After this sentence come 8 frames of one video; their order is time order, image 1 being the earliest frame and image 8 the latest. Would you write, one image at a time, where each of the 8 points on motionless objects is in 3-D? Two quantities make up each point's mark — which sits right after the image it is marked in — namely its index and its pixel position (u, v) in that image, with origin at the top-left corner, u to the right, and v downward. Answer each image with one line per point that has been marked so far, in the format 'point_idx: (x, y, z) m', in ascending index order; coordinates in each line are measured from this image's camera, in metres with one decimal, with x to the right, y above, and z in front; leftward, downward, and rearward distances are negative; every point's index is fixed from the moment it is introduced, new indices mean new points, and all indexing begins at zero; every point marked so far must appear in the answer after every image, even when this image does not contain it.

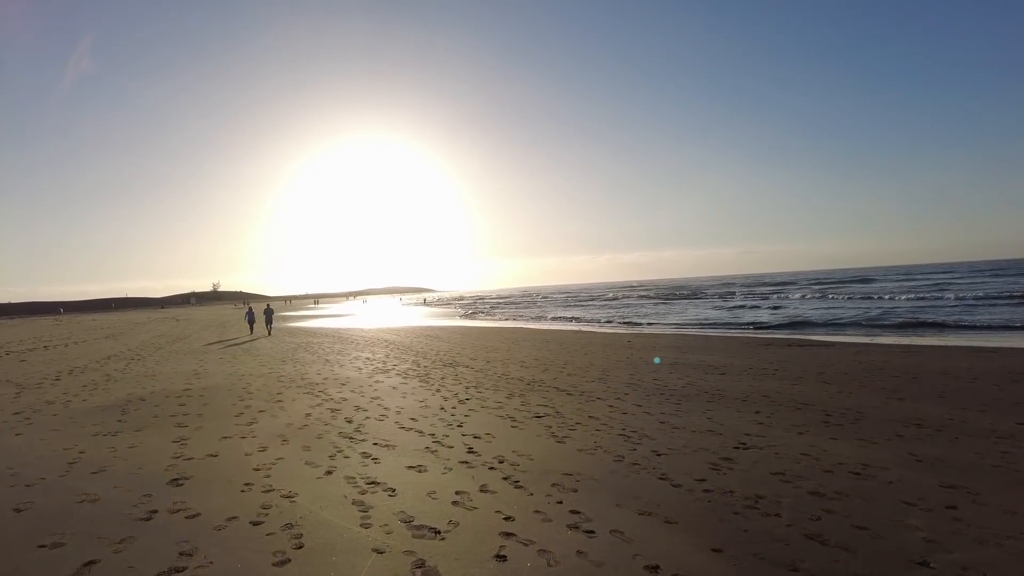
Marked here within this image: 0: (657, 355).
0: (+3.8, -1.8, +16.5) m
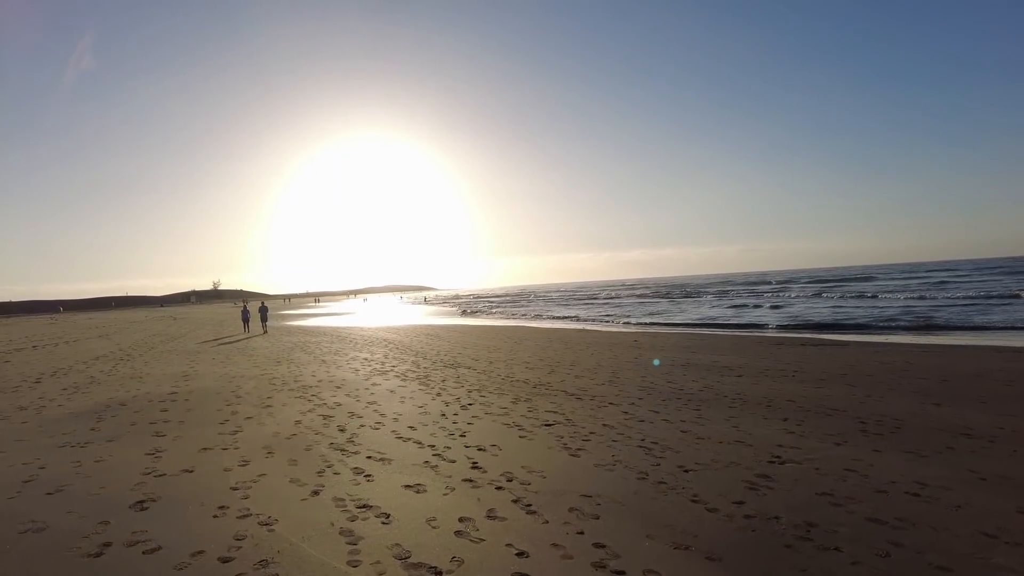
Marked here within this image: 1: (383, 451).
0: (+3.9, -1.7, +15.9) m
1: (-1.3, -1.6, +6.3) m
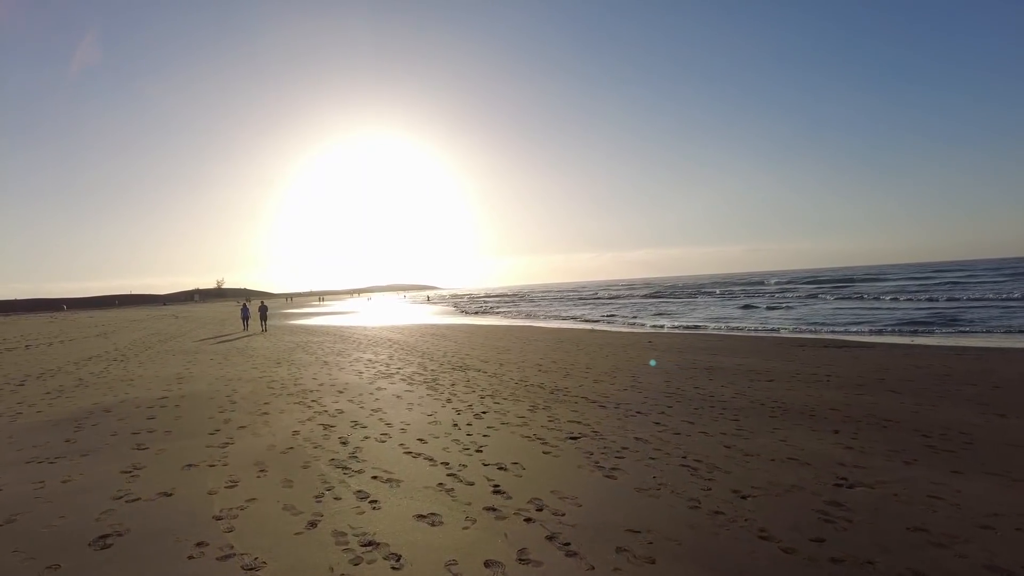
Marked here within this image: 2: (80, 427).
0: (+4.1, -1.7, +15.1) m
1: (-1.1, -1.6, +5.6) m
2: (-5.1, -1.6, +7.5) m
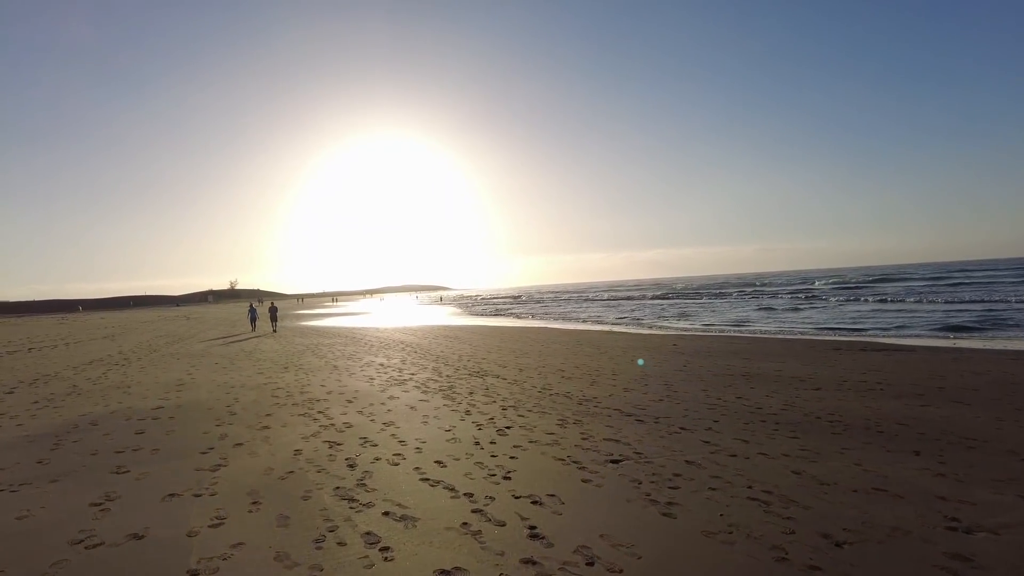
0: (+4.6, -1.7, +14.2) m
1: (-0.8, -1.6, +4.7) m
2: (-4.8, -1.6, +6.8) m
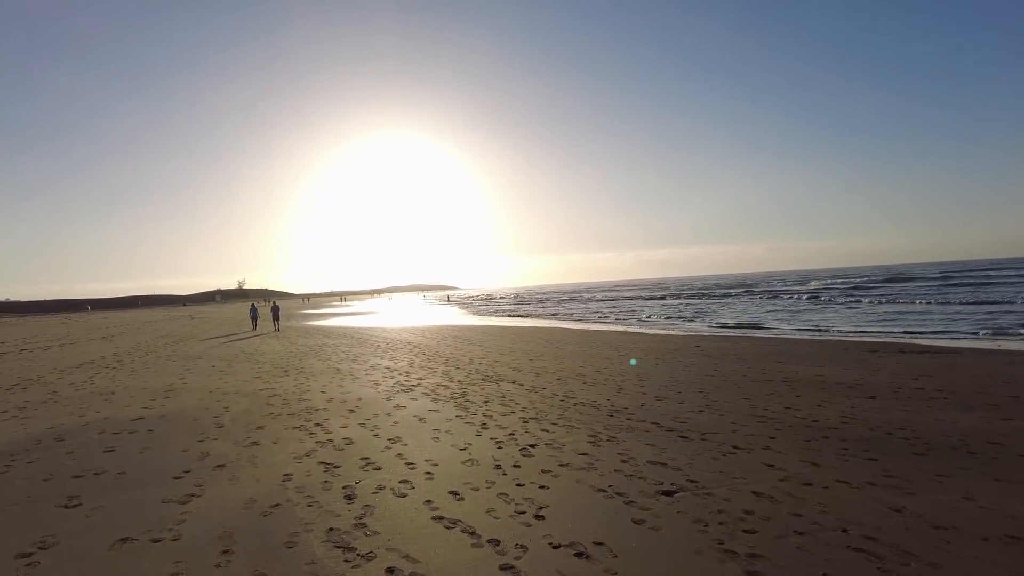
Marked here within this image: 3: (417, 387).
0: (+4.9, -1.6, +13.1) m
1: (-0.6, -1.6, +3.7) m
2: (-4.5, -1.6, +5.8) m
3: (-1.6, -1.7, +10.8) m
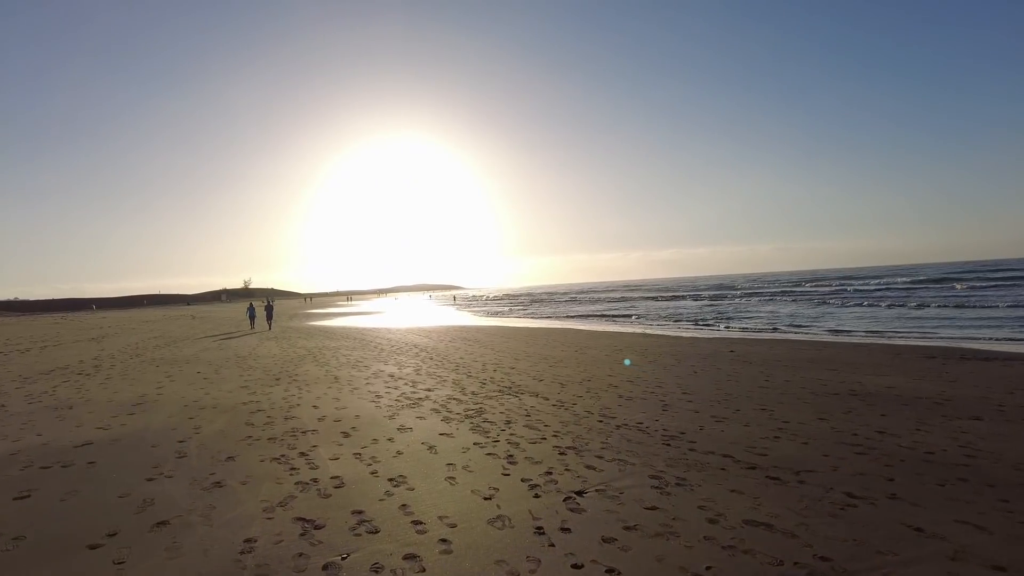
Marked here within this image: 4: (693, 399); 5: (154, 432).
0: (+5.3, -1.6, +11.5) m
1: (-0.3, -1.5, +2.2) m
2: (-4.2, -1.6, +4.3) m
3: (-1.3, -1.6, +9.3) m
4: (+2.6, -1.6, +9.3) m
5: (-4.2, -1.7, +7.4) m
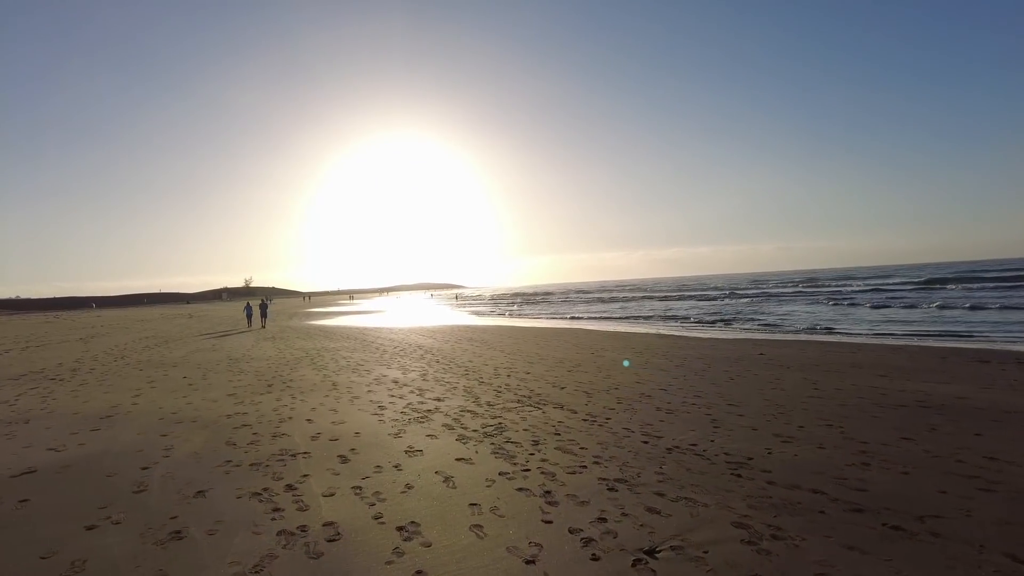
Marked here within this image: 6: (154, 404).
0: (+5.6, -1.6, +10.3) m
1: (0.0, -1.5, +1.0) m
2: (-4.0, -1.5, +3.1) m
3: (-1.0, -1.6, +8.1) m
4: (+2.9, -1.5, +8.2) m
5: (-3.9, -1.6, +6.2) m
6: (-5.3, -1.7, +9.5) m
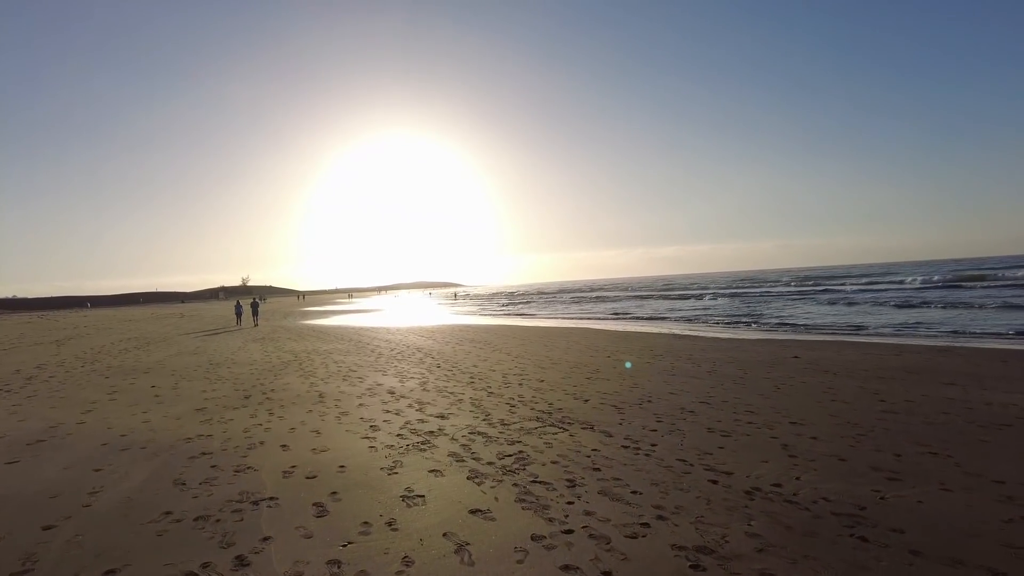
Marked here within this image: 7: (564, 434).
0: (+5.8, -1.5, +8.9) m
1: (+0.2, -1.5, -0.5) m
2: (-3.7, -1.5, +1.6) m
3: (-0.8, -1.5, +6.6) m
4: (+3.1, -1.5, +6.7) m
5: (-3.6, -1.6, +4.8) m
6: (-5.1, -1.7, +8.0) m
7: (+0.5, -1.5, +6.7) m
